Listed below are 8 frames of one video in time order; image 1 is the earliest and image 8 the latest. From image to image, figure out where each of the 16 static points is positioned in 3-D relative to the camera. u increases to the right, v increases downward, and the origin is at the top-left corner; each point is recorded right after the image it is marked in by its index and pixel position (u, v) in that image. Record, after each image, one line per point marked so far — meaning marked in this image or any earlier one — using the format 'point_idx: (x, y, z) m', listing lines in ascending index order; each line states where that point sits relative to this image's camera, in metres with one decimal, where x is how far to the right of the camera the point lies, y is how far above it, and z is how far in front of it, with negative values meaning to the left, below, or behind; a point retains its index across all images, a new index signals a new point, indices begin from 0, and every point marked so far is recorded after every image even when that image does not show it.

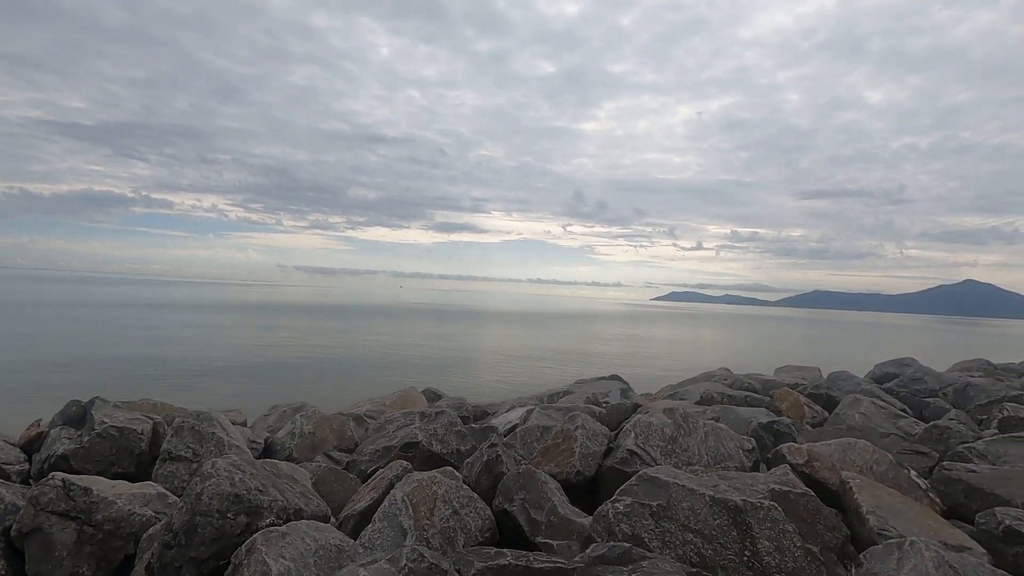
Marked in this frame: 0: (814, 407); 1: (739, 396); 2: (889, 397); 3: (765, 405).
0: (+6.2, -2.4, +12.0) m
1: (+4.6, -2.2, +11.7) m
2: (+8.1, -2.3, +12.5) m
3: (+4.9, -2.3, +11.4) m
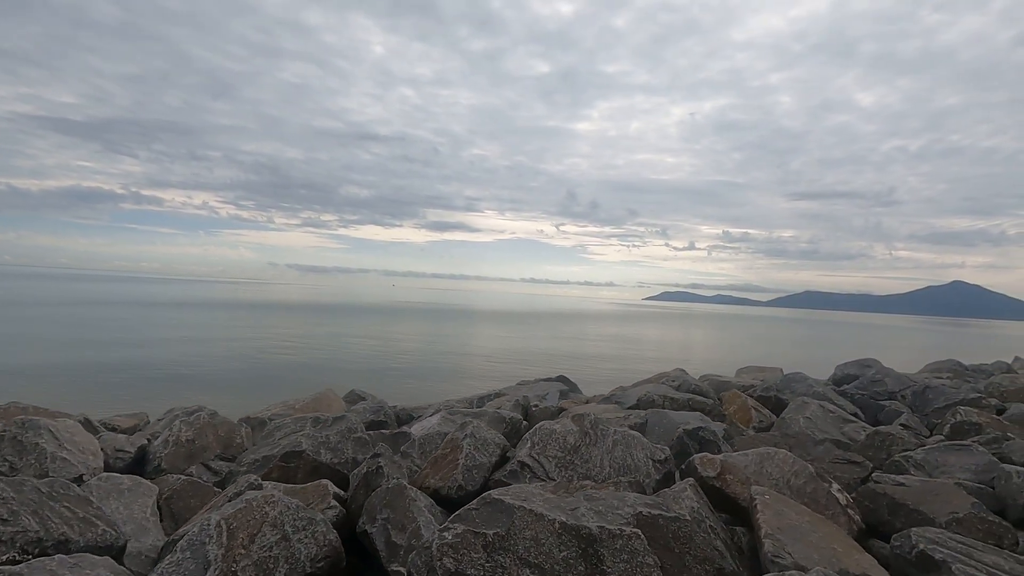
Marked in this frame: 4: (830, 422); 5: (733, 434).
0: (+4.9, -2.3, +11.4) m
1: (+3.3, -2.1, +11.1) m
2: (+6.8, -2.3, +12.0) m
3: (+3.6, -2.2, +10.8) m
4: (+5.6, -2.3, +10.2) m
5: (+3.3, -2.2, +8.7) m
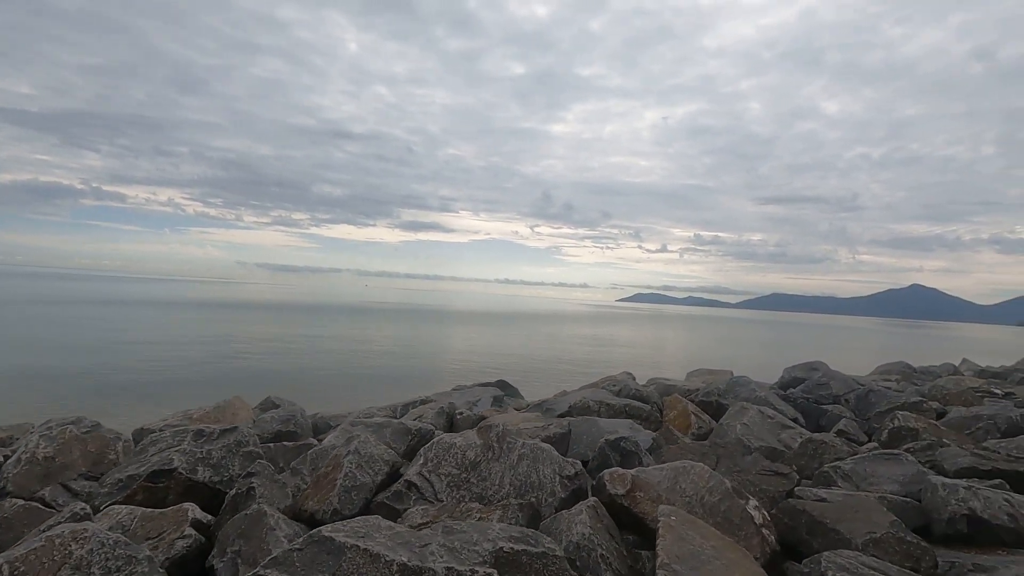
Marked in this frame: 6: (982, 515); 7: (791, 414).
0: (+3.6, -2.4, +11.1) m
1: (+2.0, -2.1, +10.7) m
2: (+5.5, -2.3, +11.7) m
3: (+2.4, -2.3, +10.3) m
4: (+4.3, -2.4, +9.8) m
5: (+2.1, -2.2, +8.3) m
6: (+4.7, -2.3, +5.8) m
7: (+5.3, -2.4, +11.1) m
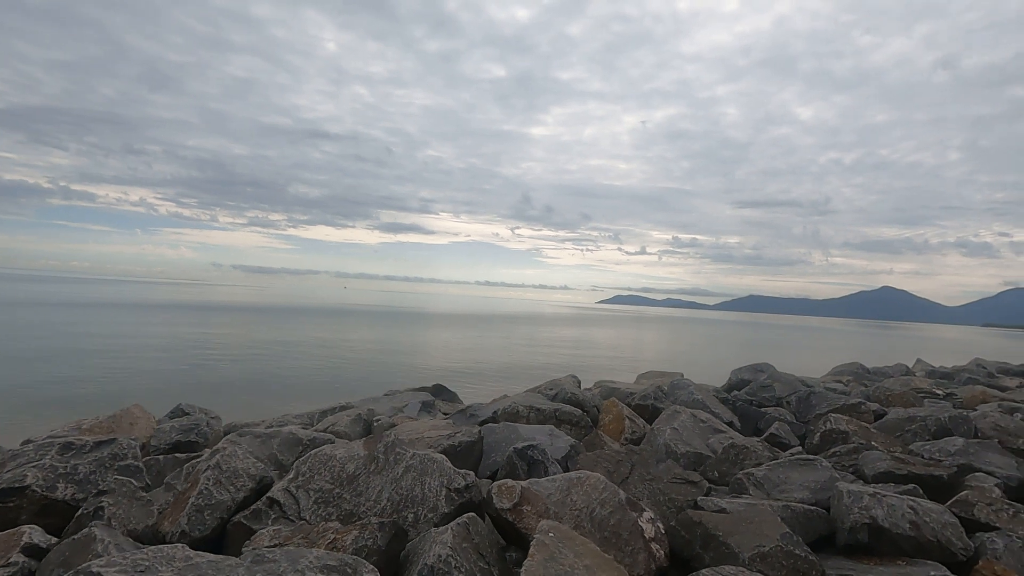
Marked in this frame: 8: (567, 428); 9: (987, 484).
0: (+2.3, -2.4, +10.8) m
1: (+0.7, -2.1, +10.4) m
2: (+4.1, -2.3, +11.5) m
3: (+1.1, -2.3, +10.1) m
4: (+3.1, -2.4, +9.6) m
5: (+0.9, -2.2, +8.0) m
6: (+3.6, -2.3, +5.6) m
7: (+4.0, -2.4, +10.9) m
8: (+0.9, -2.4, +9.9) m
9: (+5.8, -2.4, +7.2) m
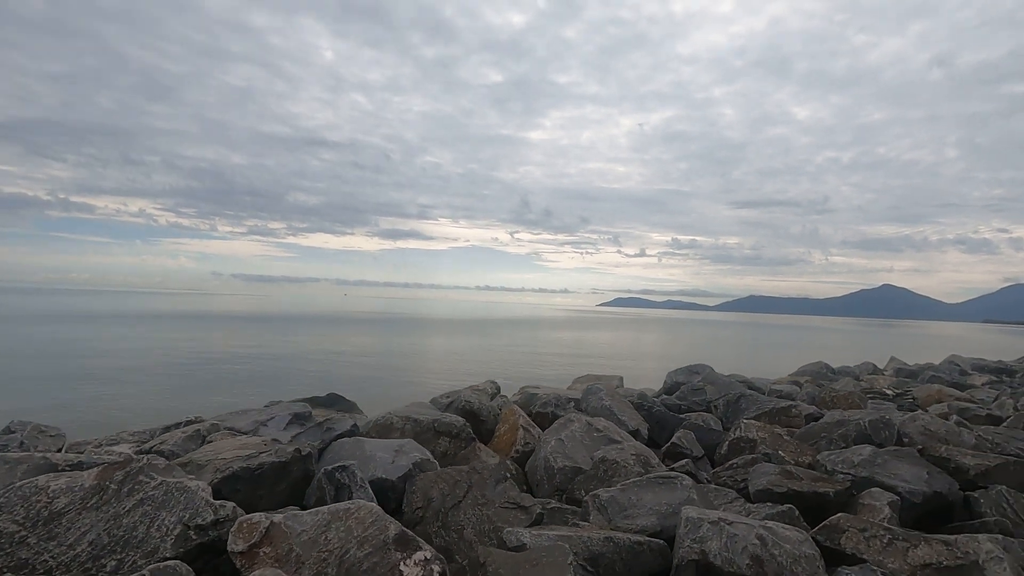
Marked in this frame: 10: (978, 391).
0: (+0.4, -2.3, +9.8) m
1: (-1.3, -2.1, +9.4) m
2: (+2.2, -2.3, +10.5) m
3: (-0.9, -2.2, +9.1) m
4: (+1.1, -2.3, +8.6) m
5: (-1.0, -2.2, +7.0) m
6: (+1.6, -2.2, +4.6) m
7: (+2.1, -2.4, +9.9) m
8: (-1.0, -2.3, +8.9) m
9: (+3.9, -2.3, +6.2) m
10: (+13.3, -2.9, +16.6) m
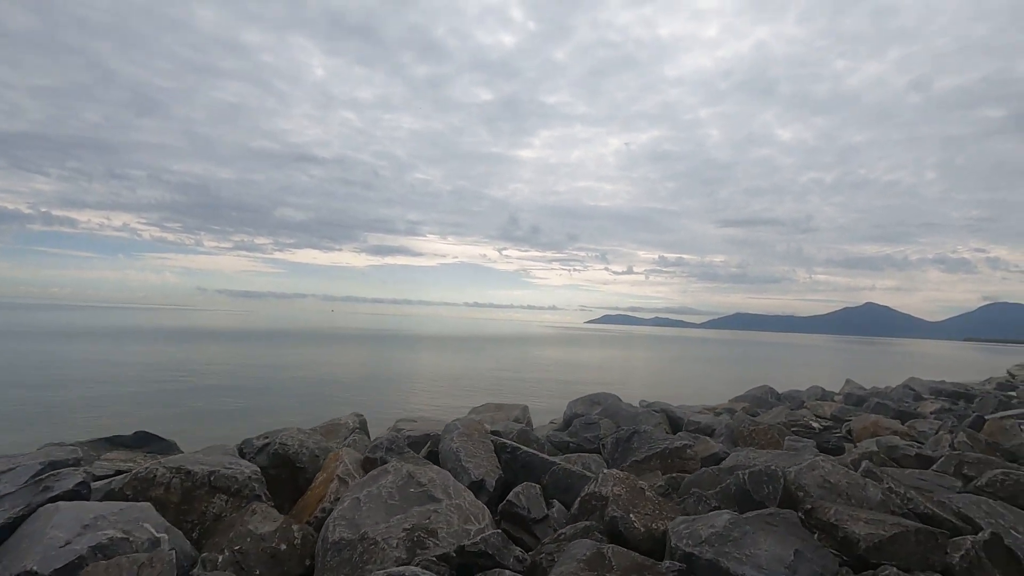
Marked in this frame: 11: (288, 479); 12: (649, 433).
0: (-2.2, -2.6, +8.0) m
1: (-3.8, -2.3, +7.5) m
2: (-0.4, -2.5, +8.8) m
3: (-3.4, -2.5, +7.2) m
4: (-1.4, -2.5, +6.8) m
5: (-3.5, -2.3, +5.1) m
6: (-0.8, -2.3, +2.8) m
7: (-0.5, -2.6, +8.2) m
8: (-3.5, -2.6, +7.1) m
9: (+1.4, -2.4, +4.4) m
10: (+10.6, -3.4, +15.1) m
11: (-3.2, -2.7, +8.3) m
12: (+2.6, -2.7, +10.8) m
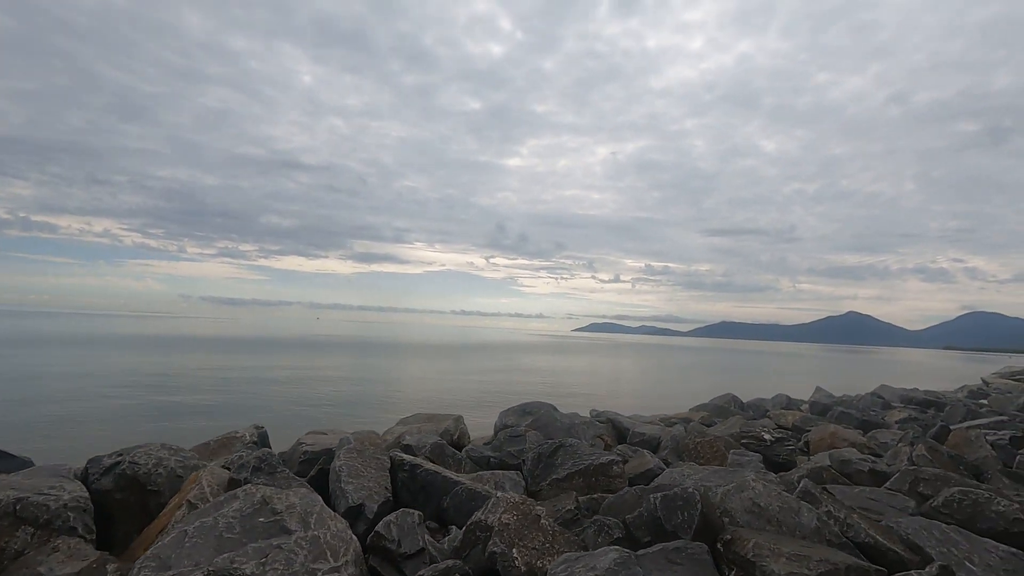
0: (-3.5, -2.5, +6.8) m
1: (-5.2, -2.2, +6.3) m
2: (-1.8, -2.5, +7.6) m
3: (-4.7, -2.4, +6.0) m
4: (-2.7, -2.4, +5.7) m
5: (-4.8, -2.2, +3.9) m
6: (-2.0, -2.1, +1.7) m
7: (-1.8, -2.5, +7.0) m
8: (-4.9, -2.4, +5.9) m
9: (+0.1, -2.3, +3.3) m
10: (+9.0, -3.5, +14.2) m
11: (-4.6, -2.6, +7.1) m
12: (+1.2, -2.7, +9.7) m
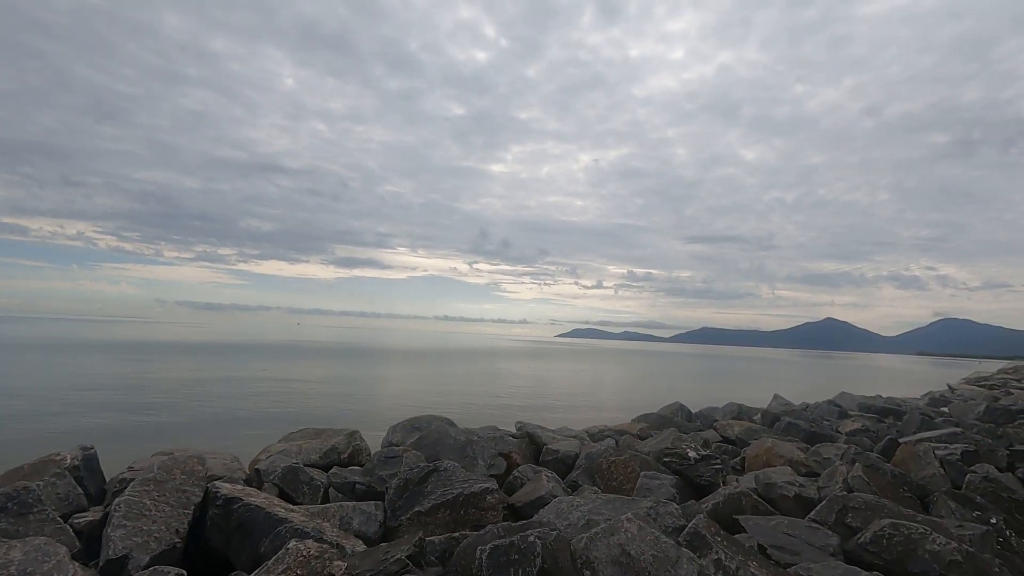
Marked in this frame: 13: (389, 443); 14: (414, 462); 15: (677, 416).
0: (-5.3, -2.4, +5.2) m
1: (-6.9, -2.1, +4.7) m
2: (-3.5, -2.4, +6.1) m
3: (-6.5, -2.2, +4.4) m
4: (-4.4, -2.3, +4.1) m
5: (-6.5, -2.1, +2.3) m
6: (-3.6, -2.0, +0.1) m
7: (-3.6, -2.4, +5.5) m
8: (-6.6, -2.3, +4.2) m
9: (-1.5, -2.2, +1.9) m
10: (+7.0, -3.5, +13.0) m
11: (-6.3, -2.5, +5.5) m
12: (-0.7, -2.6, +8.2) m
13: (-2.1, -2.6, +9.8) m
14: (-1.4, -2.6, +8.7) m
15: (+4.8, -3.8, +17.6) m
